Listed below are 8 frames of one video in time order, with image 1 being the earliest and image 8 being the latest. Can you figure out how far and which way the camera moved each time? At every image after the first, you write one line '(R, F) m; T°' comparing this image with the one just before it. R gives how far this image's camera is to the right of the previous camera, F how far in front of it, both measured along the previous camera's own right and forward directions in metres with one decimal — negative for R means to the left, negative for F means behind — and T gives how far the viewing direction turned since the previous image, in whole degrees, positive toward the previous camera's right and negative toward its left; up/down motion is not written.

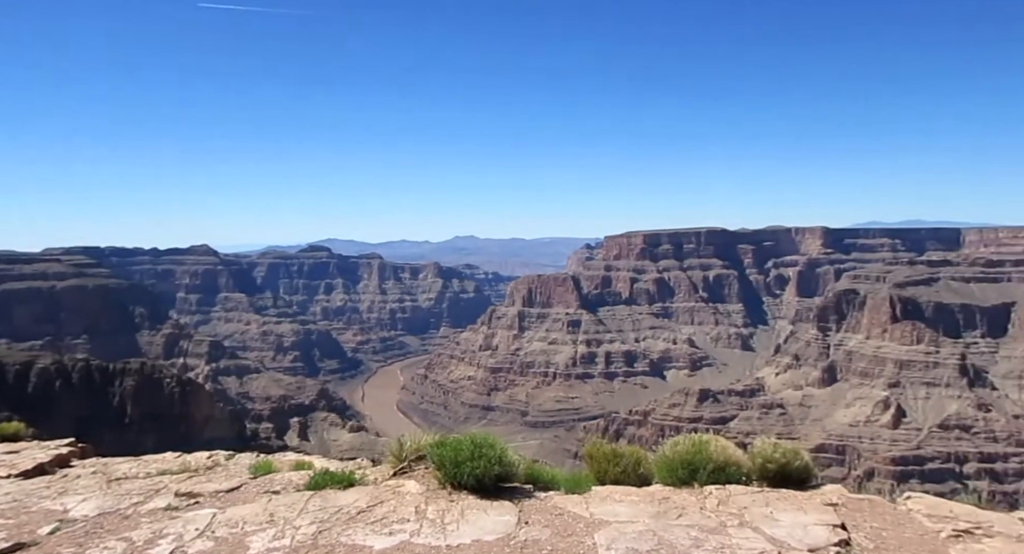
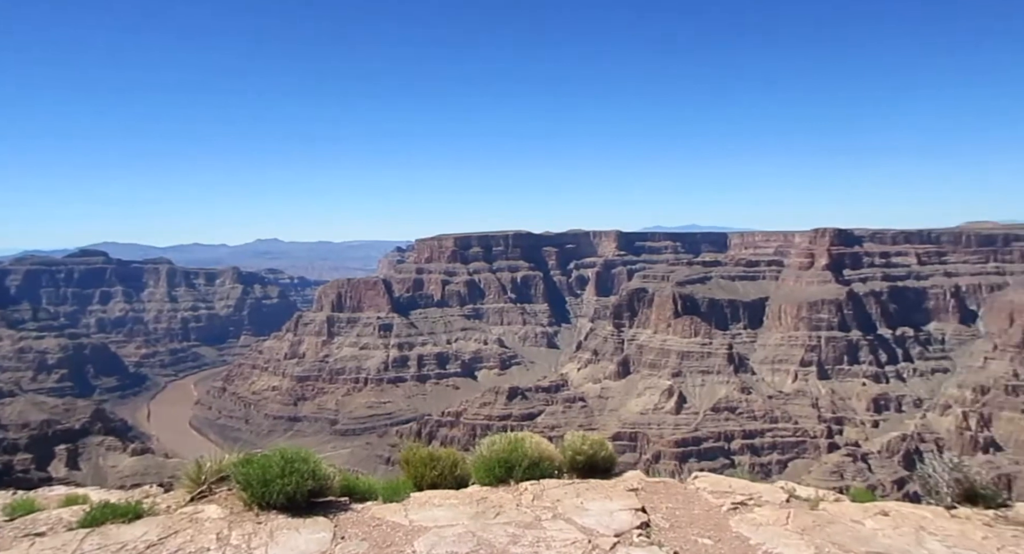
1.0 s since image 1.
(0.0, +0.5) m; +13°
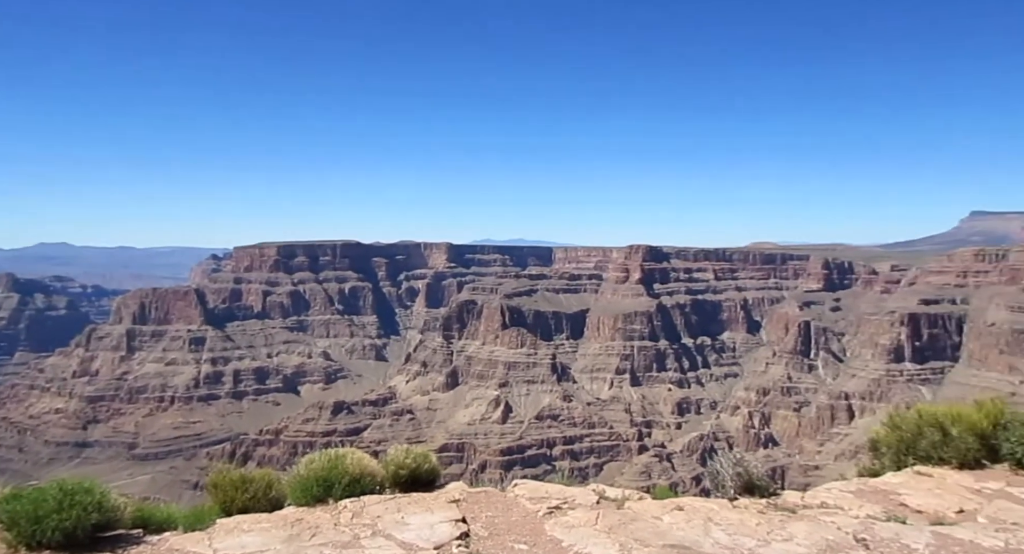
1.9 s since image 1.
(+0.2, +0.3) m; +12°
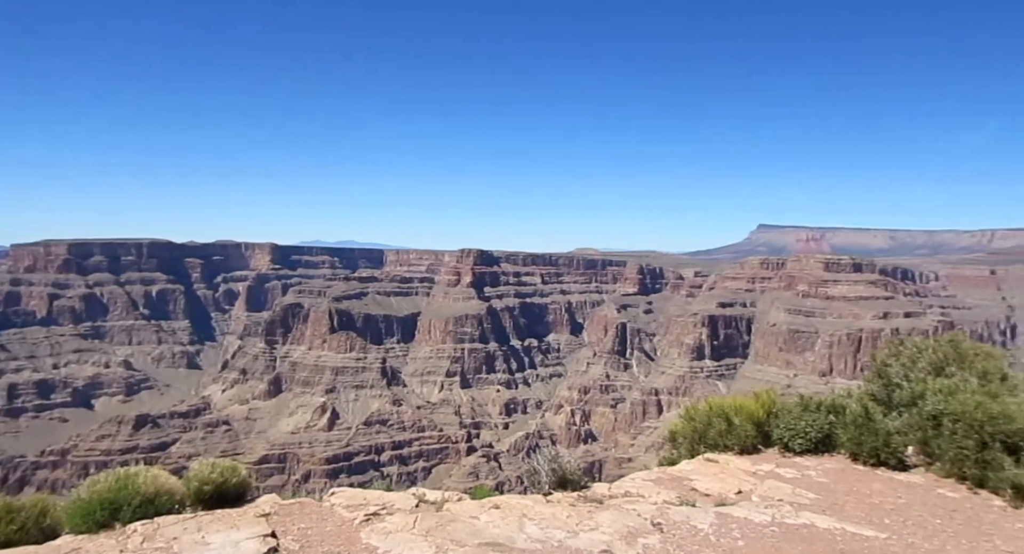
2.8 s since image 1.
(+0.5, +0.4) m; +13°
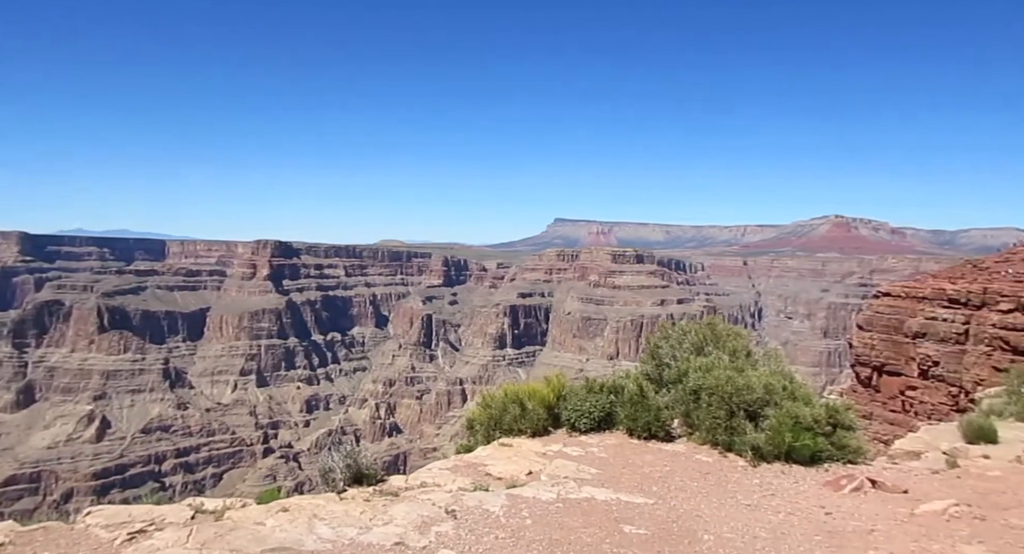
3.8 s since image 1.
(+0.9, 0.0) m; +15°
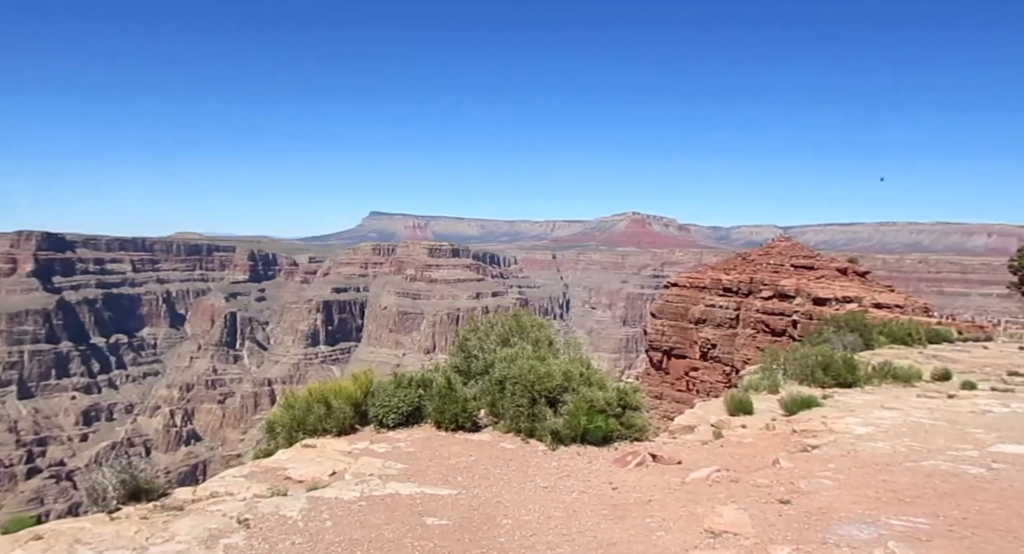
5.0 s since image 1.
(+0.3, -0.7) m; +13°
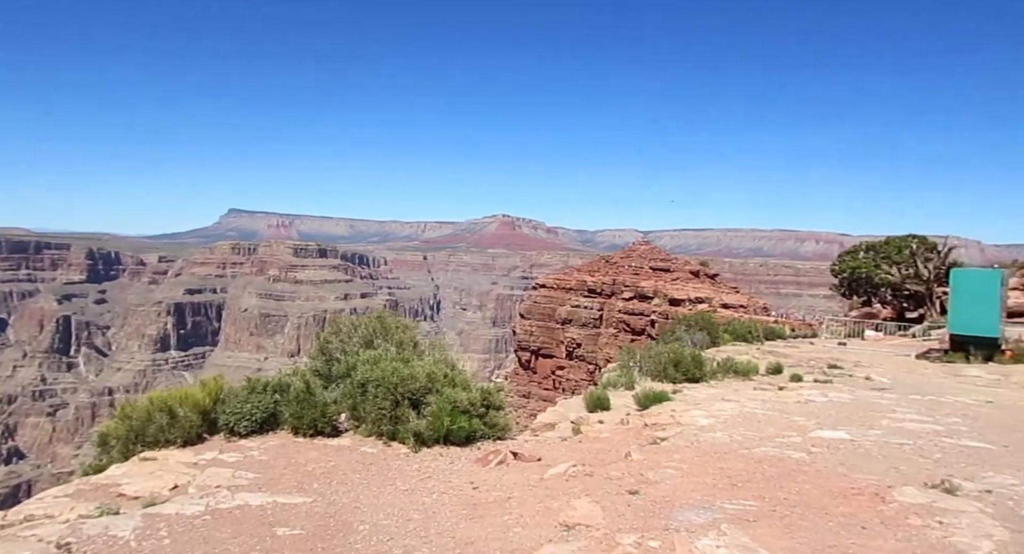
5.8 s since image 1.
(+0.1, -0.2) m; +9°
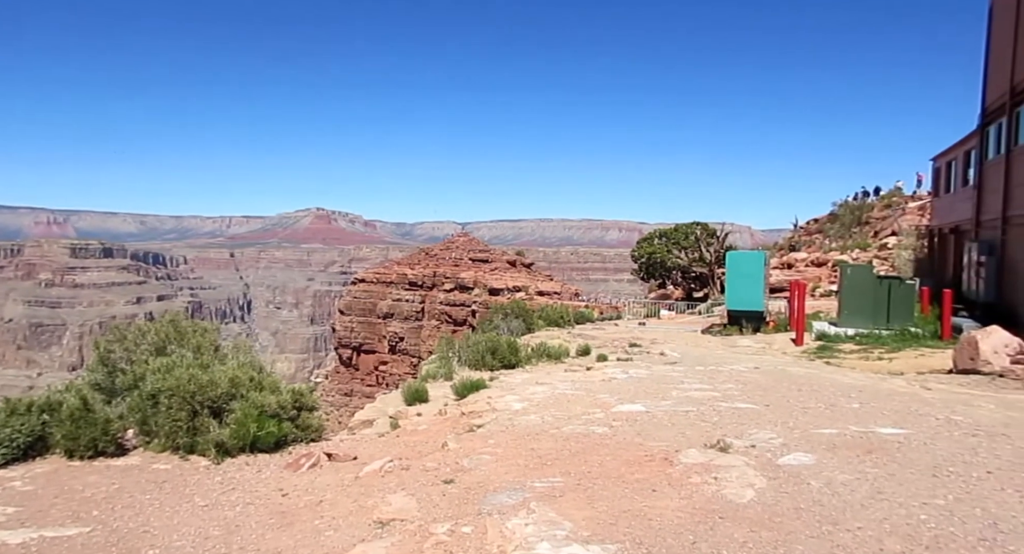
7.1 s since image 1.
(+0.2, 0.0) m; +12°
